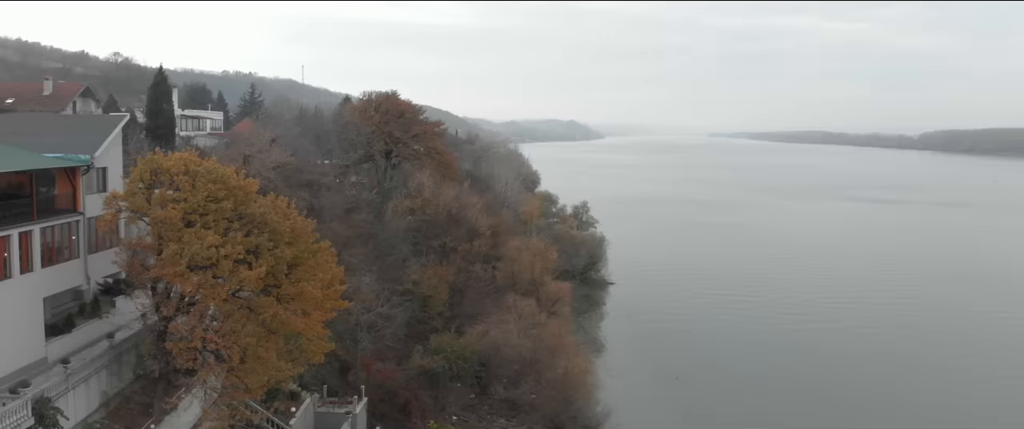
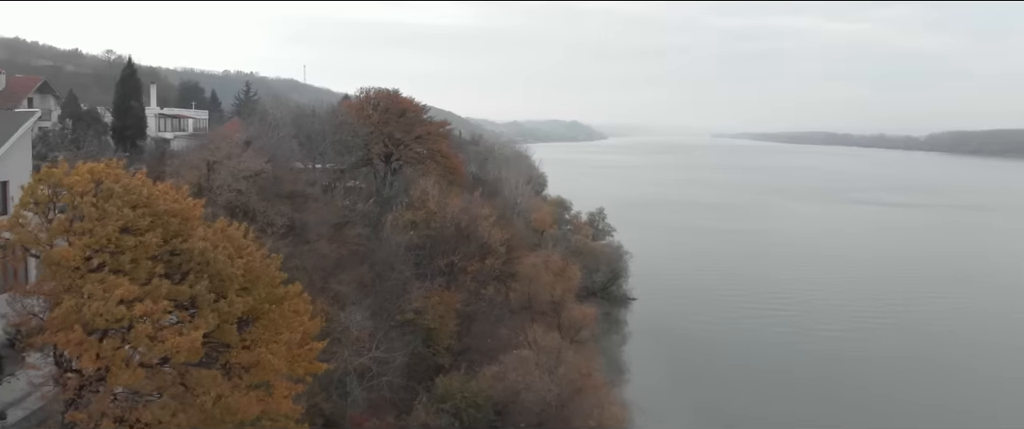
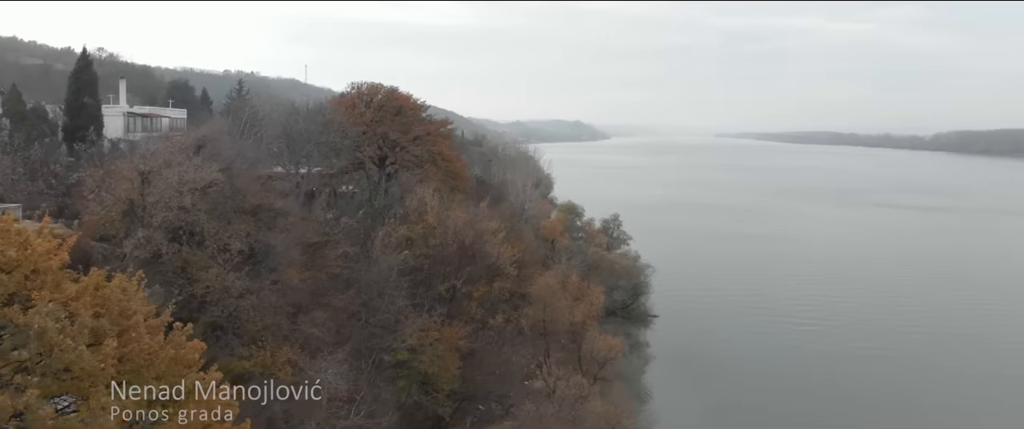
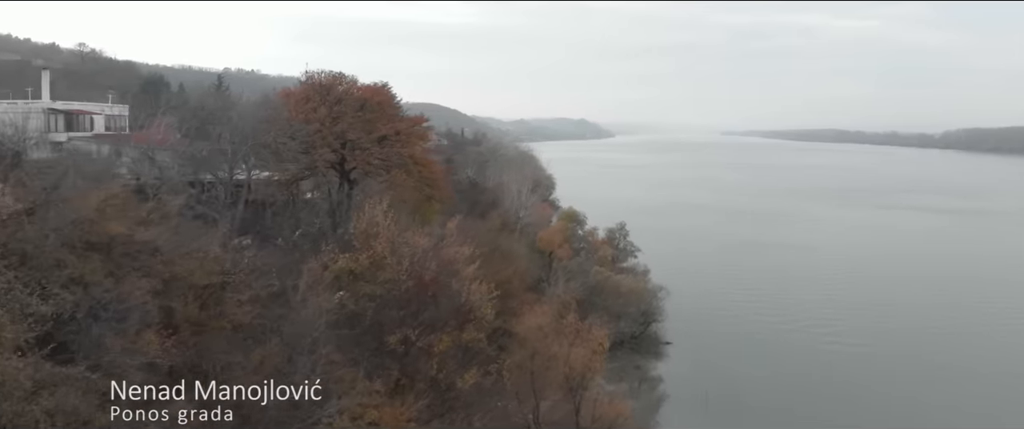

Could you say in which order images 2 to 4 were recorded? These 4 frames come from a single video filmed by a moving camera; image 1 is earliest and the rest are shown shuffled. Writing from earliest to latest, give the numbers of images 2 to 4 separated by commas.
2, 3, 4
